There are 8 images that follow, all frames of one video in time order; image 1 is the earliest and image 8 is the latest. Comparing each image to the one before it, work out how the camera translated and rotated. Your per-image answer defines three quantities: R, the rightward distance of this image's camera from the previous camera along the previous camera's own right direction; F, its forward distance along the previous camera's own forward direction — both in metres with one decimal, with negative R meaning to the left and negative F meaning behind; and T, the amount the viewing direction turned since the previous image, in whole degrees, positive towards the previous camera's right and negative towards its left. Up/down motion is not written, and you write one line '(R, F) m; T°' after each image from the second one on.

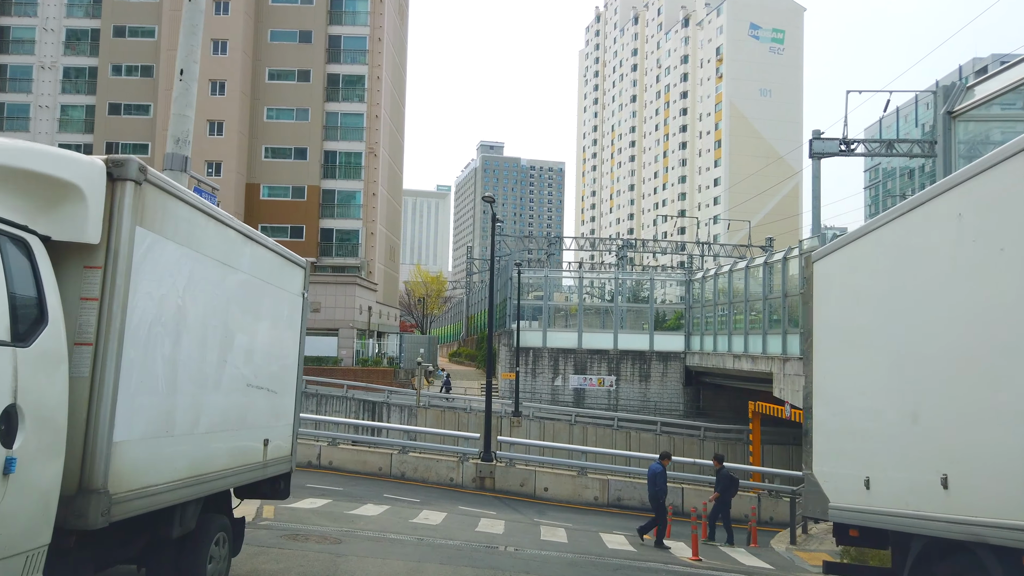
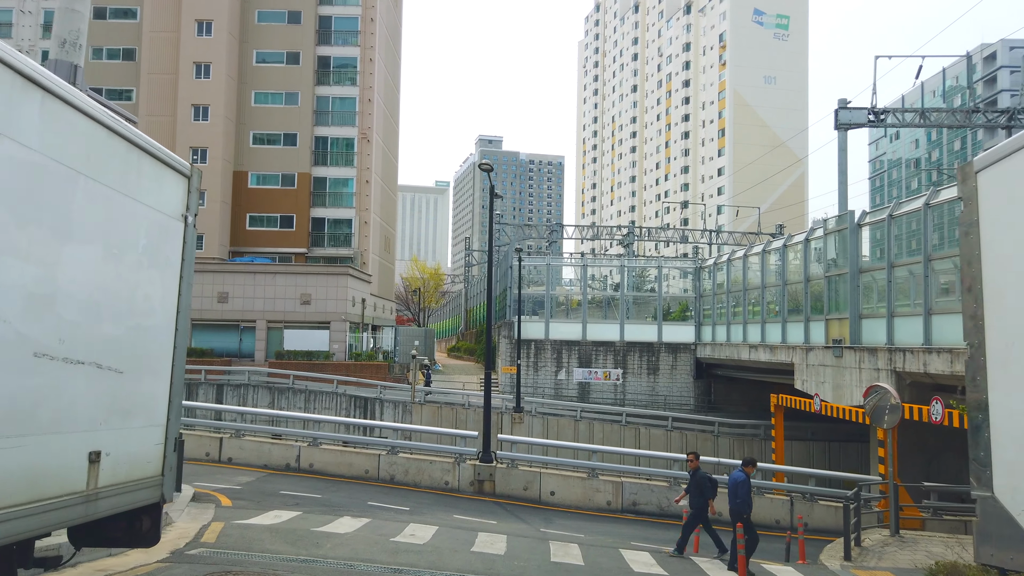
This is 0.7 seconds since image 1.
(0.0, +2.0) m; 0°
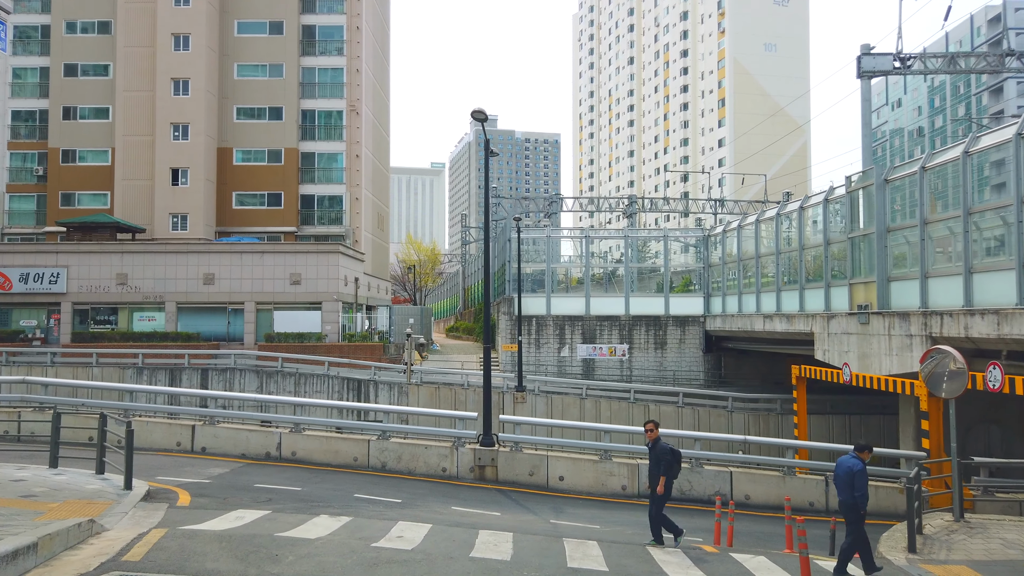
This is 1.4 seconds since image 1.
(0.0, +1.7) m; 0°
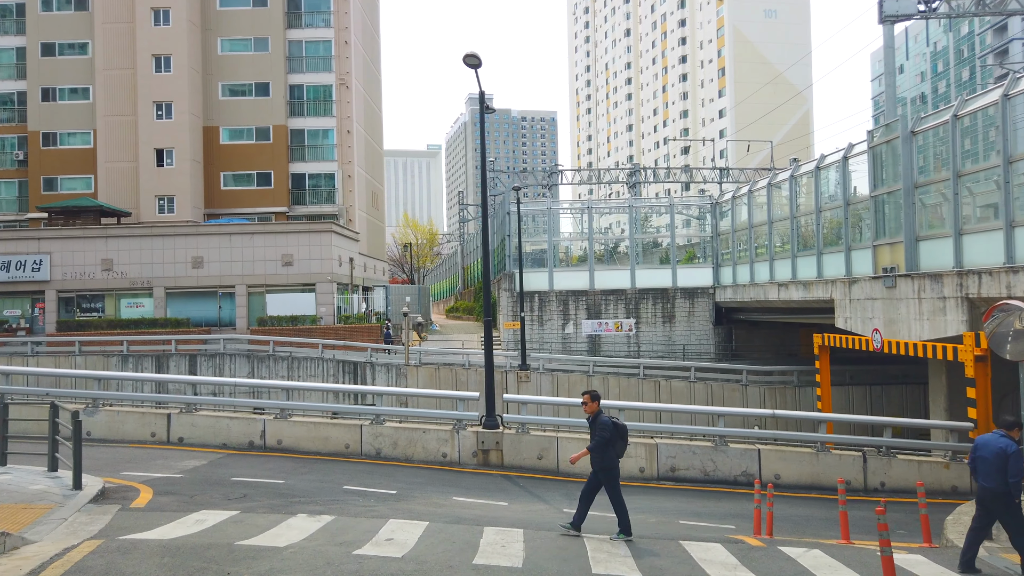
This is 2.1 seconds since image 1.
(0.0, +1.4) m; 0°
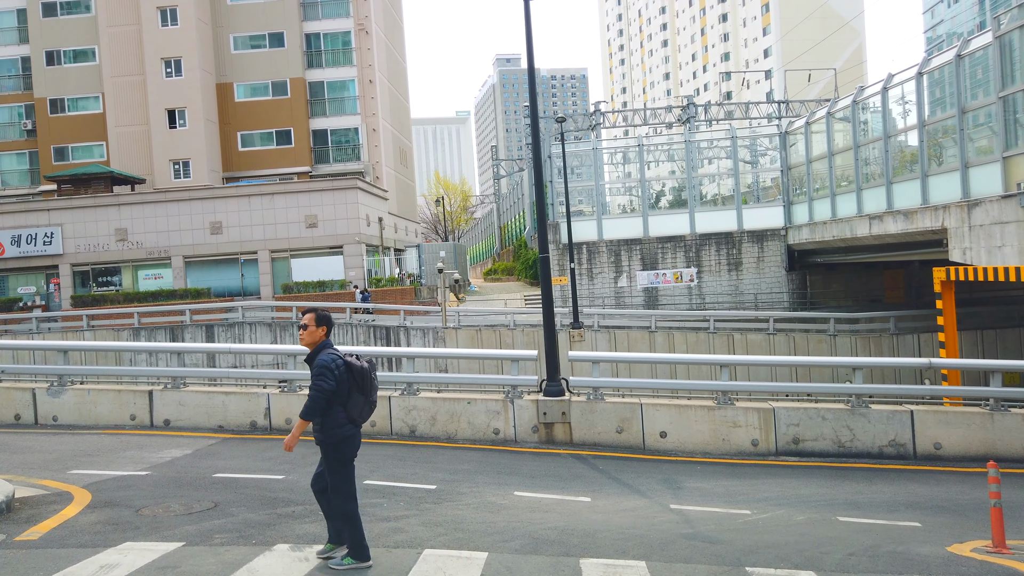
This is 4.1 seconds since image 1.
(-0.4, +3.2) m; -3°
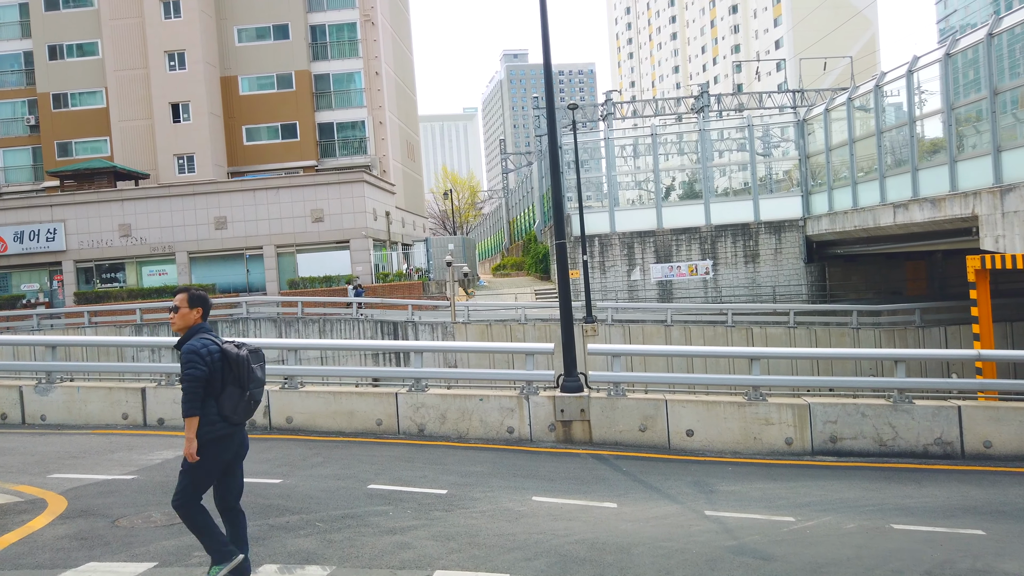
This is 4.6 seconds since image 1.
(-0.1, +0.7) m; -1°
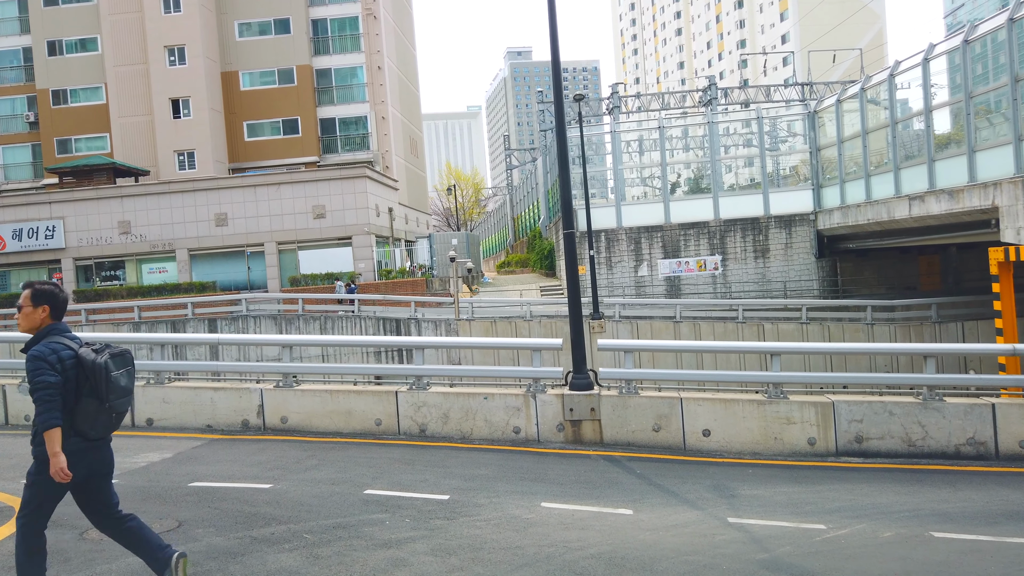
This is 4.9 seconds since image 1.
(0.0, +0.5) m; 0°
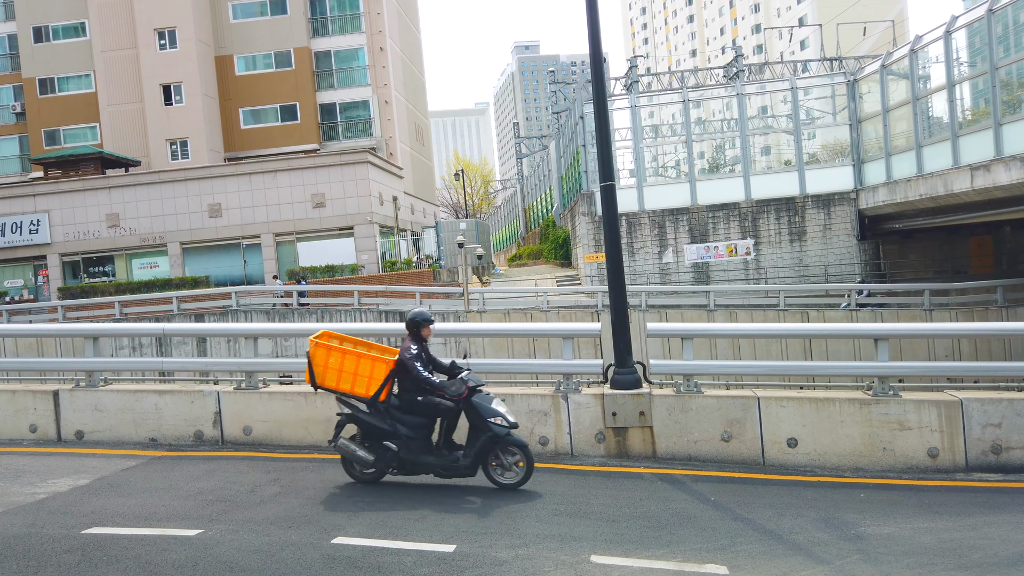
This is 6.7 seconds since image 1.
(-0.1, +2.2) m; -1°
